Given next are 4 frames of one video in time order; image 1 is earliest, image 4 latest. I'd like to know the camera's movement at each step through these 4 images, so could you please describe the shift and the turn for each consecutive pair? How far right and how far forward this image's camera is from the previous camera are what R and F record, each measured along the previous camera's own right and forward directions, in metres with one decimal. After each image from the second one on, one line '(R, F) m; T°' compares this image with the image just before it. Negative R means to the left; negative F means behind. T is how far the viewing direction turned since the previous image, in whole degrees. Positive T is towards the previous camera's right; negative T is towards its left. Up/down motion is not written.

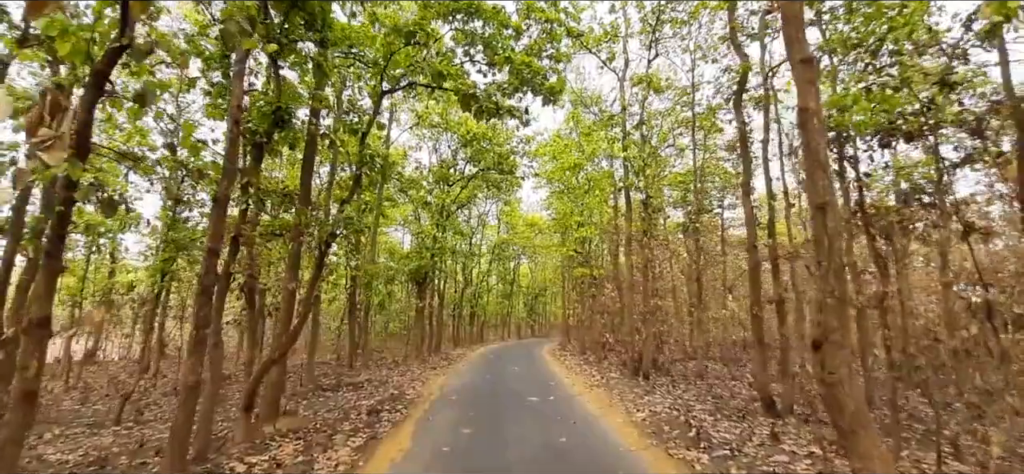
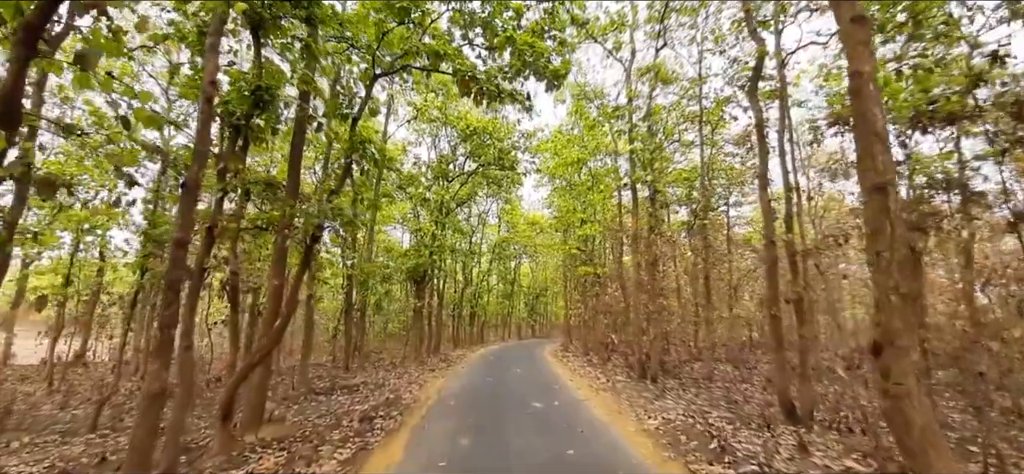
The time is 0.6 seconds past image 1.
(0.0, +0.7) m; 0°
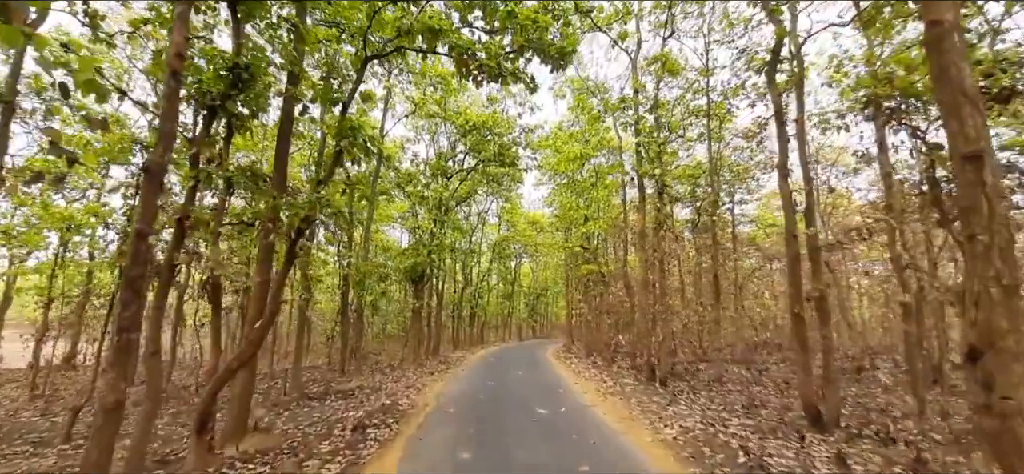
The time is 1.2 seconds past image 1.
(-0.1, +0.7) m; 0°
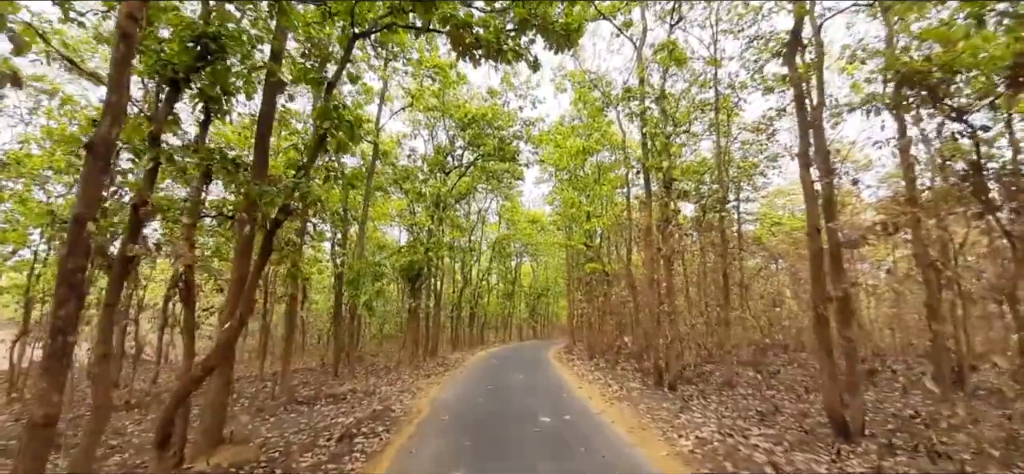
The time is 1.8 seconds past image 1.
(0.0, +0.7) m; 0°
